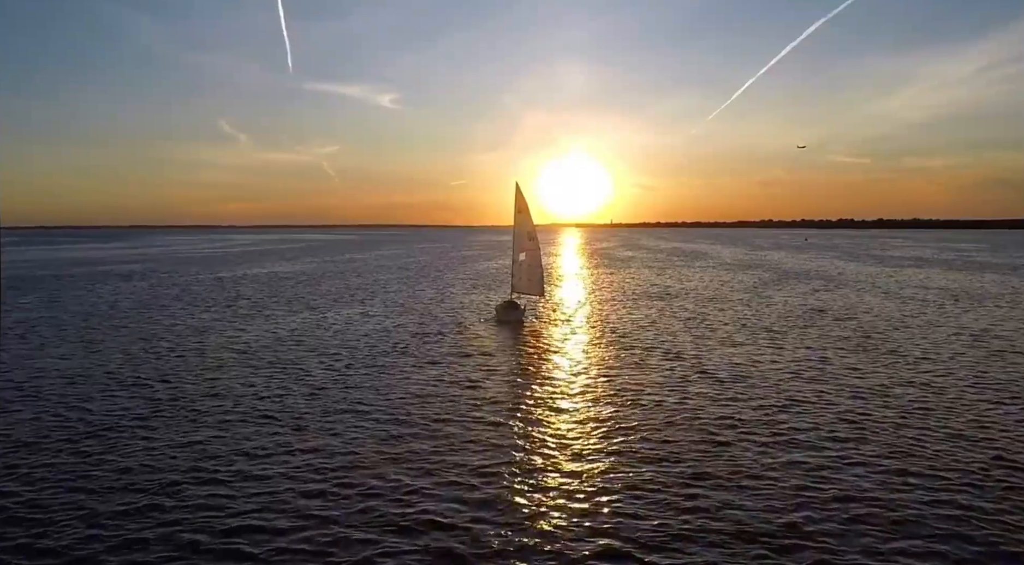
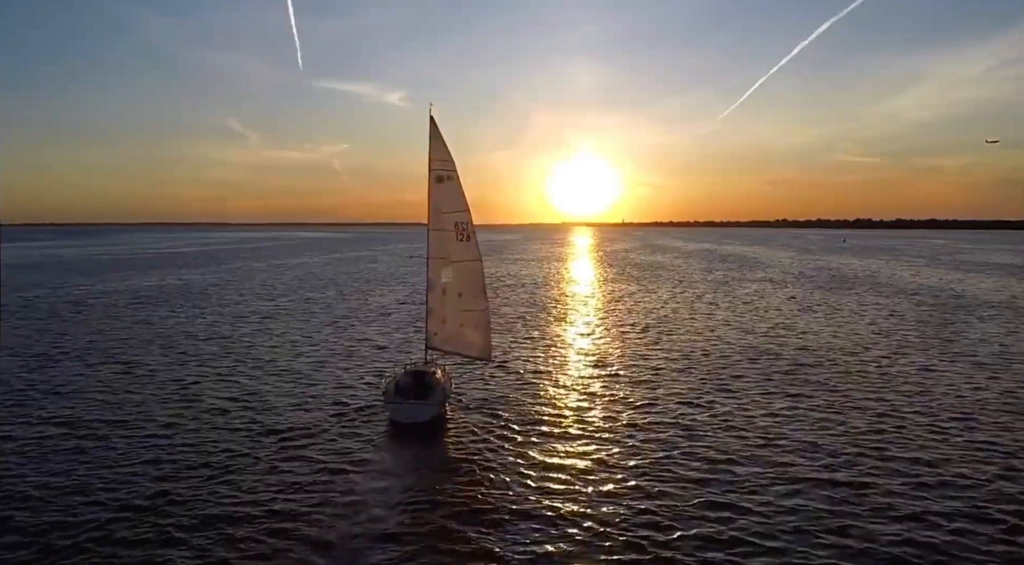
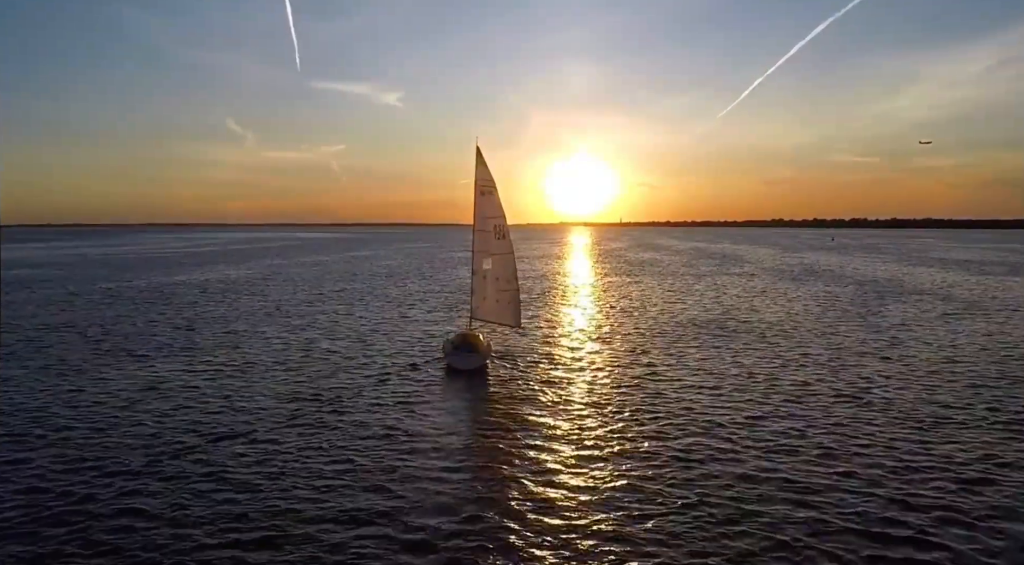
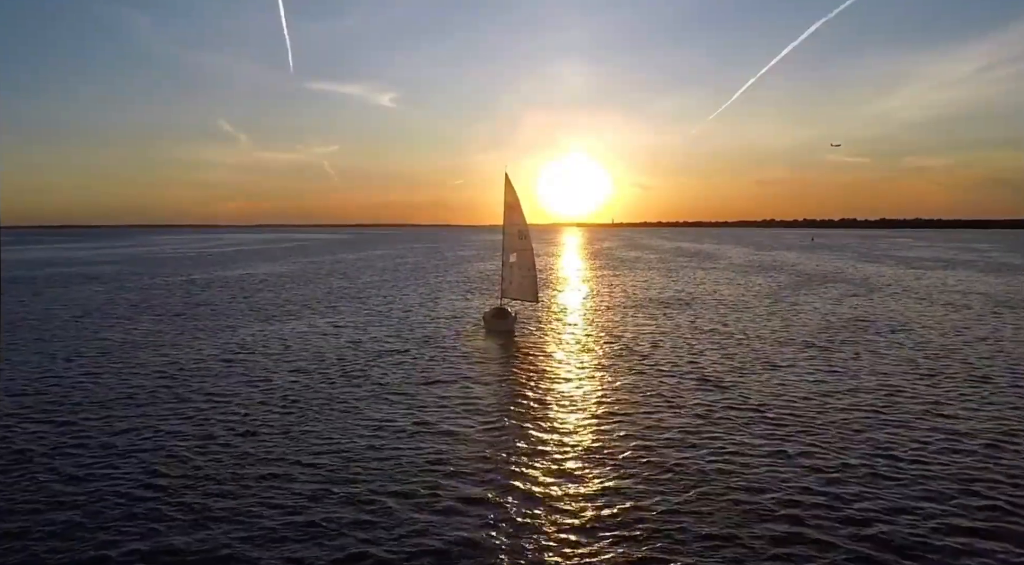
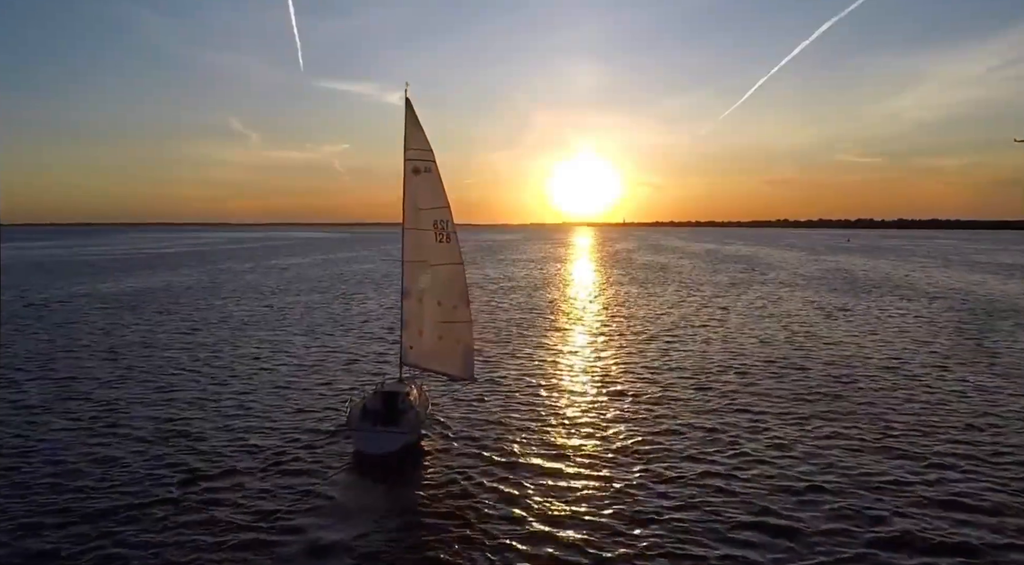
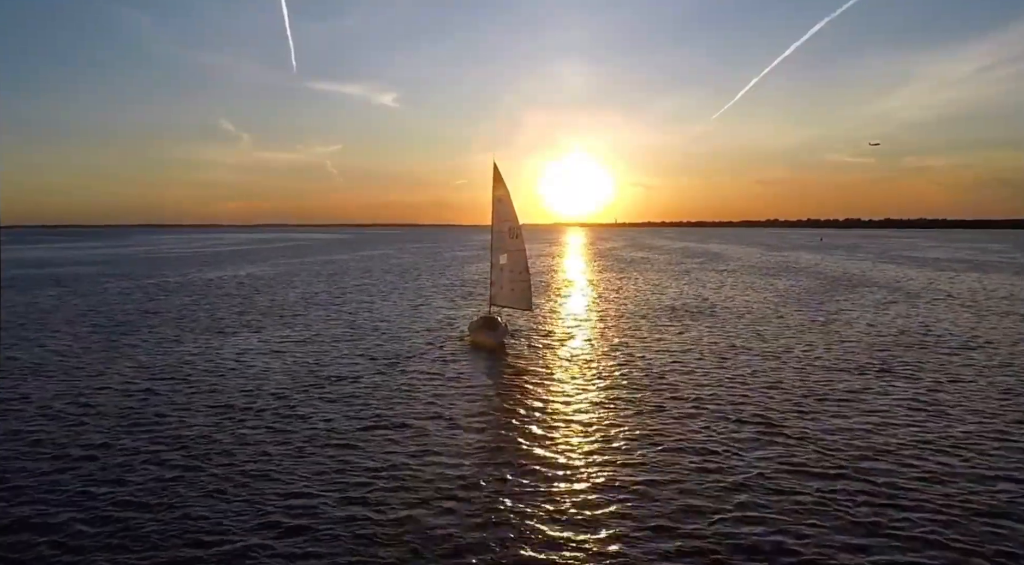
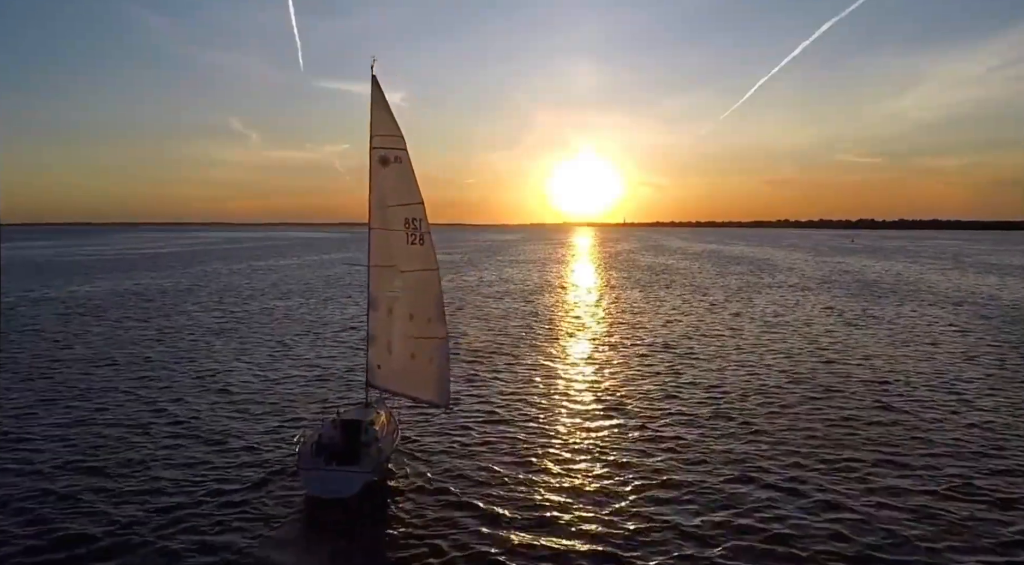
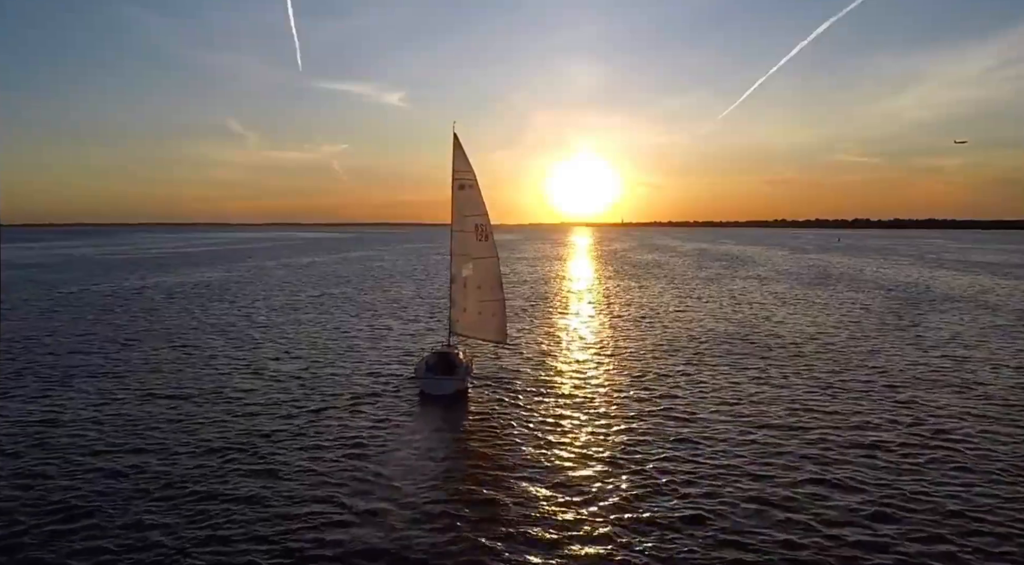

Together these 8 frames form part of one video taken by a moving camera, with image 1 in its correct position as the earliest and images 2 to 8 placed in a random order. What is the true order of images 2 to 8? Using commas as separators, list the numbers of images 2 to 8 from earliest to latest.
4, 6, 3, 8, 2, 5, 7
